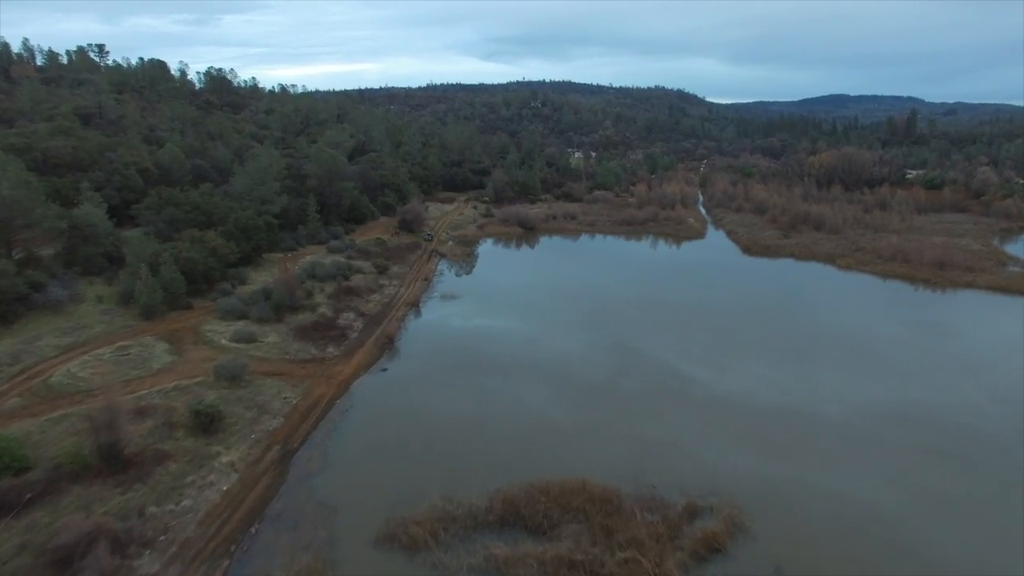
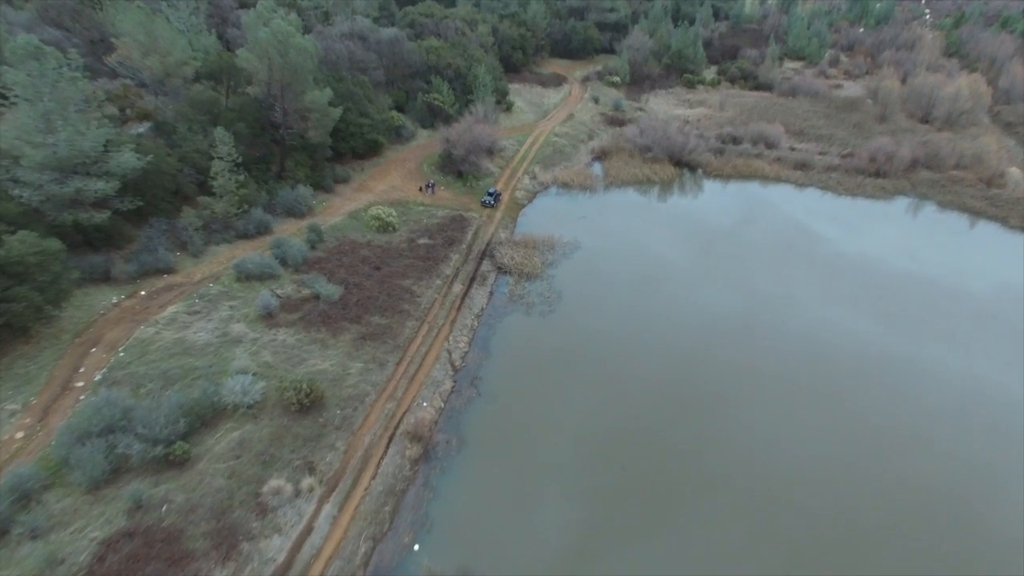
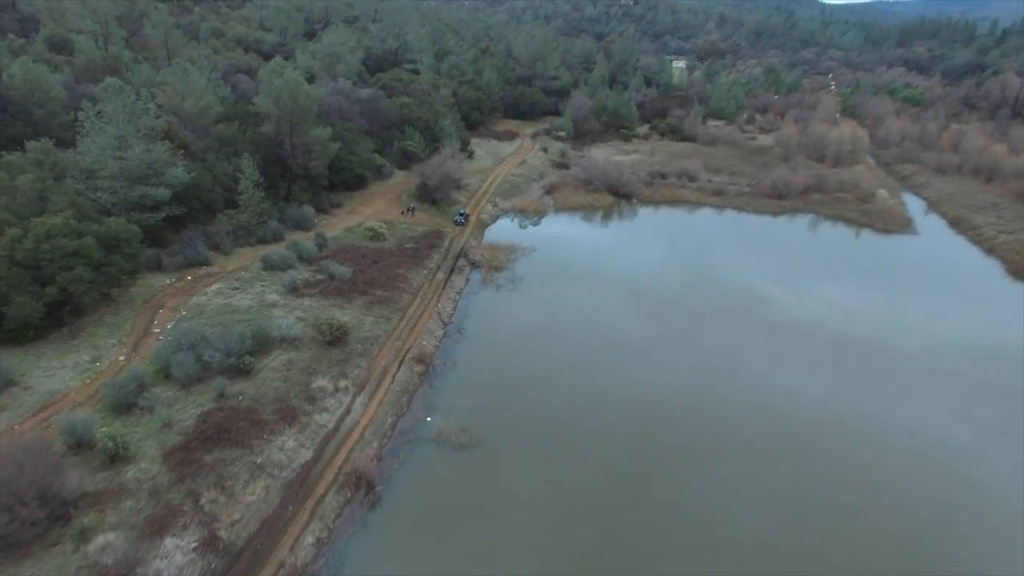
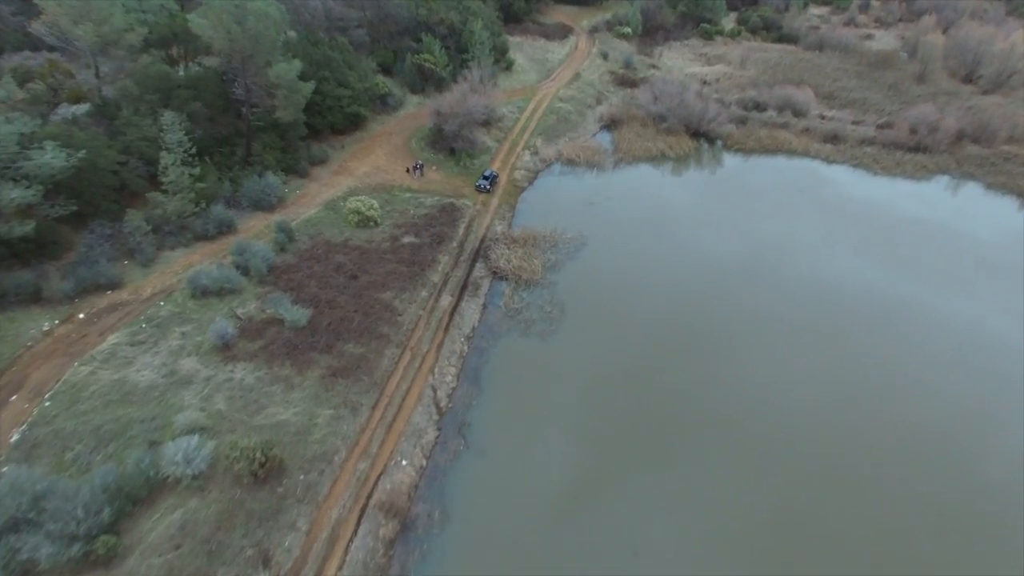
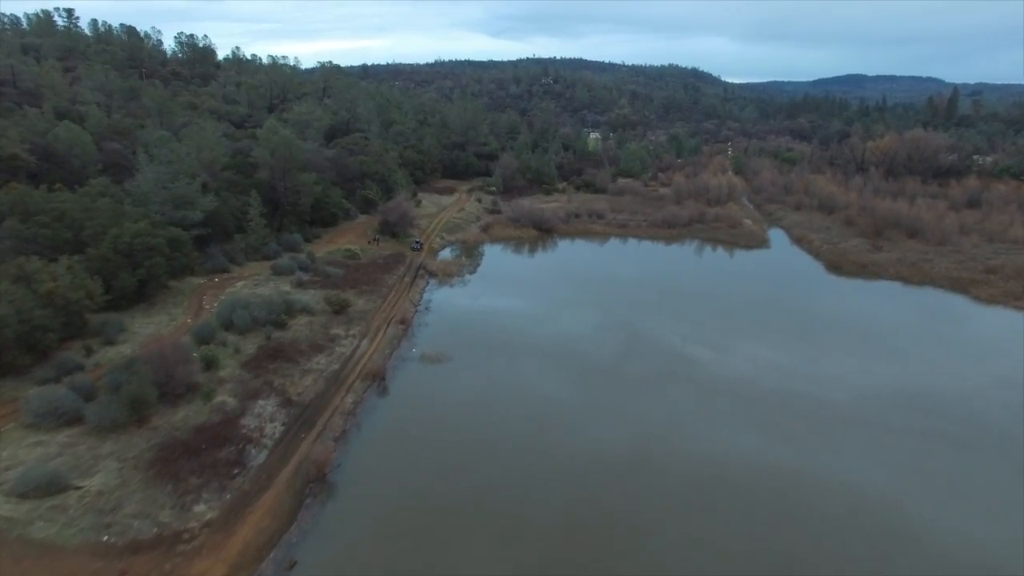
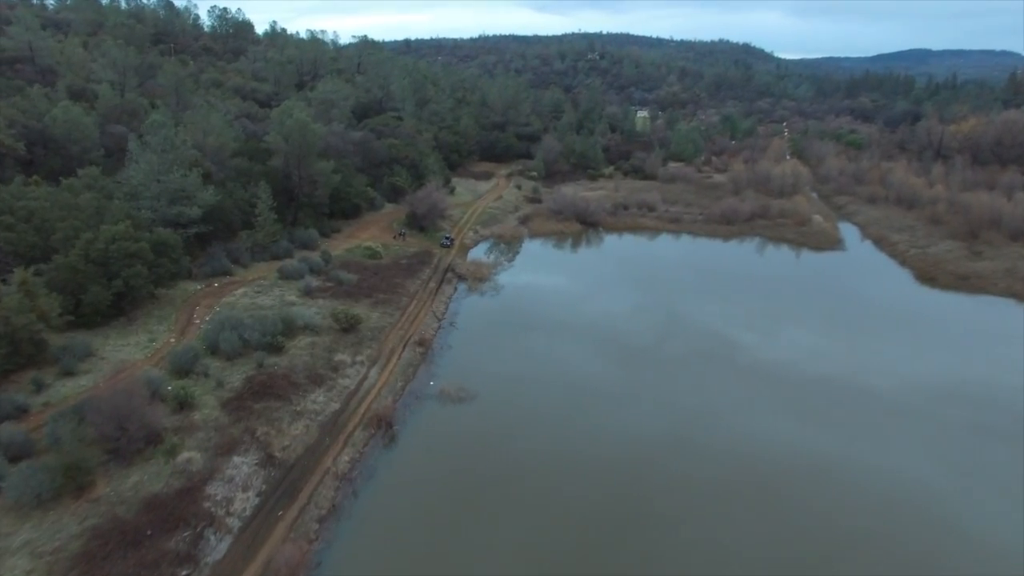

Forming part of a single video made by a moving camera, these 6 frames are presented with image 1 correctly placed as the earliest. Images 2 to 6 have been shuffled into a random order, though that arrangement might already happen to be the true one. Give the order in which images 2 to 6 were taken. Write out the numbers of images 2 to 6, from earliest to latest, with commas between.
5, 6, 3, 2, 4
